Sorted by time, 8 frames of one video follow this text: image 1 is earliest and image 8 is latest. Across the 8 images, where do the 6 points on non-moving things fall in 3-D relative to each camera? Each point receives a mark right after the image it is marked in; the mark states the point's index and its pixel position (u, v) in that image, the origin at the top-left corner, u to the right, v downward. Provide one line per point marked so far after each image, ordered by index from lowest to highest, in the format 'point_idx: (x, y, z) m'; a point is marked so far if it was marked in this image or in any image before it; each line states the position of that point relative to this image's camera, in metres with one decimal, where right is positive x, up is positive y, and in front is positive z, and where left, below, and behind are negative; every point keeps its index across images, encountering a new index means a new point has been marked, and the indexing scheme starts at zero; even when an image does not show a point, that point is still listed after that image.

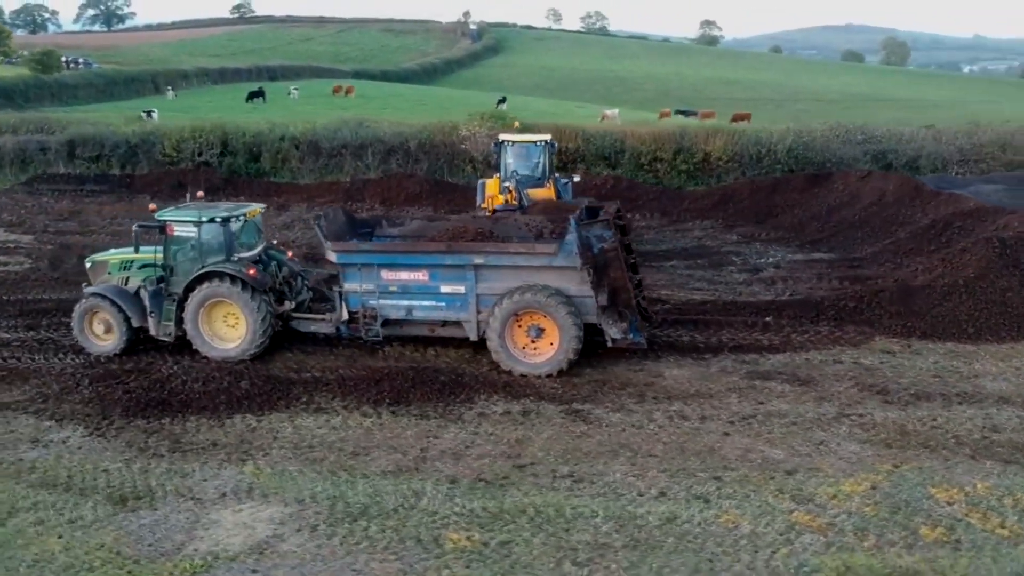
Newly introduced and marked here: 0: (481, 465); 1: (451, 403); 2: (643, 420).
0: (-0.2, -1.3, +7.2) m
1: (-0.5, -0.9, +8.3) m
2: (+1.1, -1.0, +7.8) m
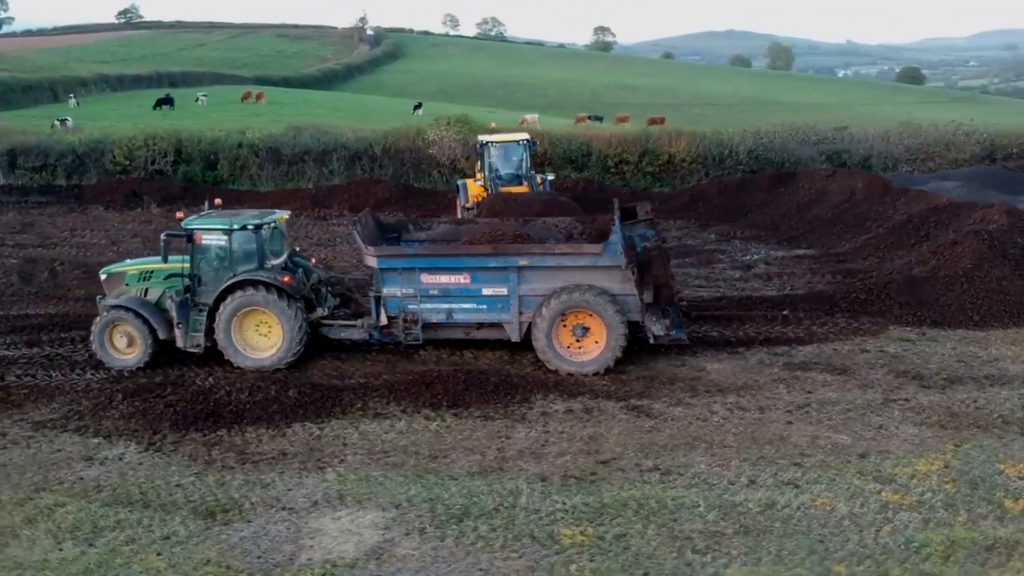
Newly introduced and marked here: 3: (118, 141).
0: (+0.4, -1.3, +7.3) m
1: (0.0, -1.0, +8.3) m
2: (+1.6, -1.0, +8.0) m
3: (-7.3, +2.7, +18.5) m
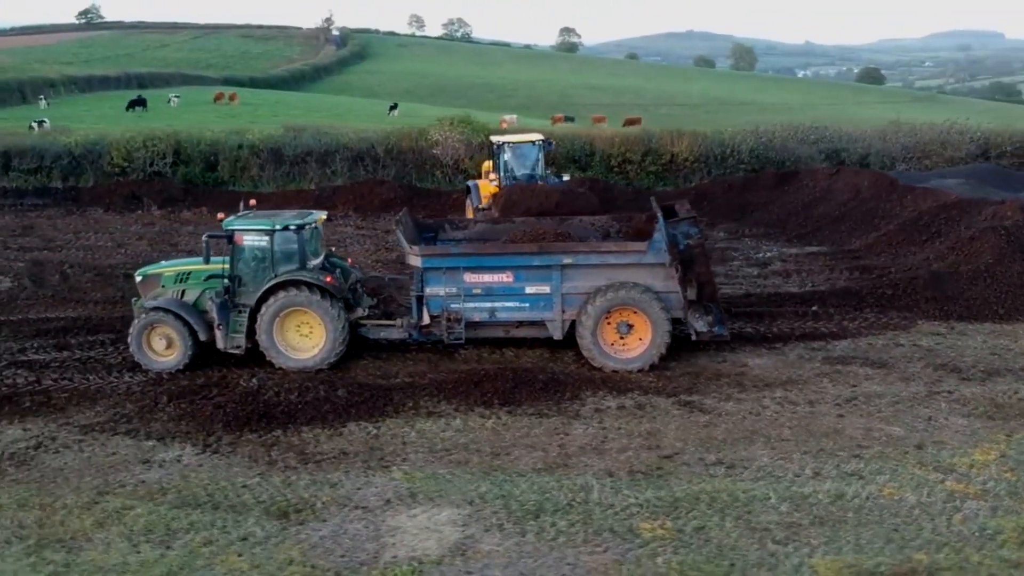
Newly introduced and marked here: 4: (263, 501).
0: (+0.9, -1.3, +7.3) m
1: (+0.4, -0.9, +8.4) m
2: (+2.0, -1.0, +8.2) m
3: (-7.3, +2.7, +18.2) m
4: (-1.7, -1.5, +6.9) m
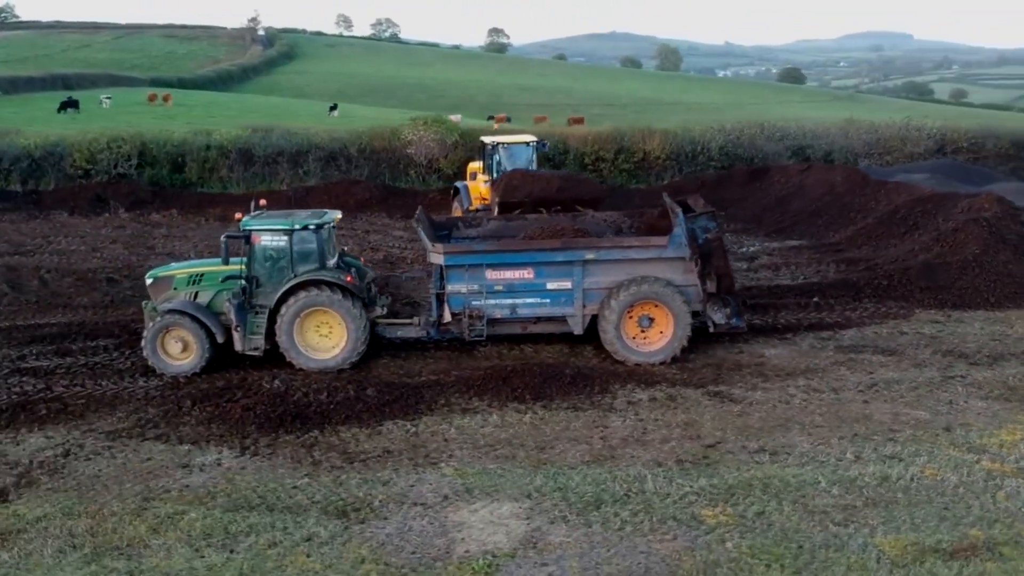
0: (+1.2, -1.2, +7.5) m
1: (+0.7, -0.9, +8.5) m
2: (+2.3, -0.9, +8.4) m
3: (-7.8, +2.6, +17.8) m
4: (-1.3, -1.5, +6.9) m
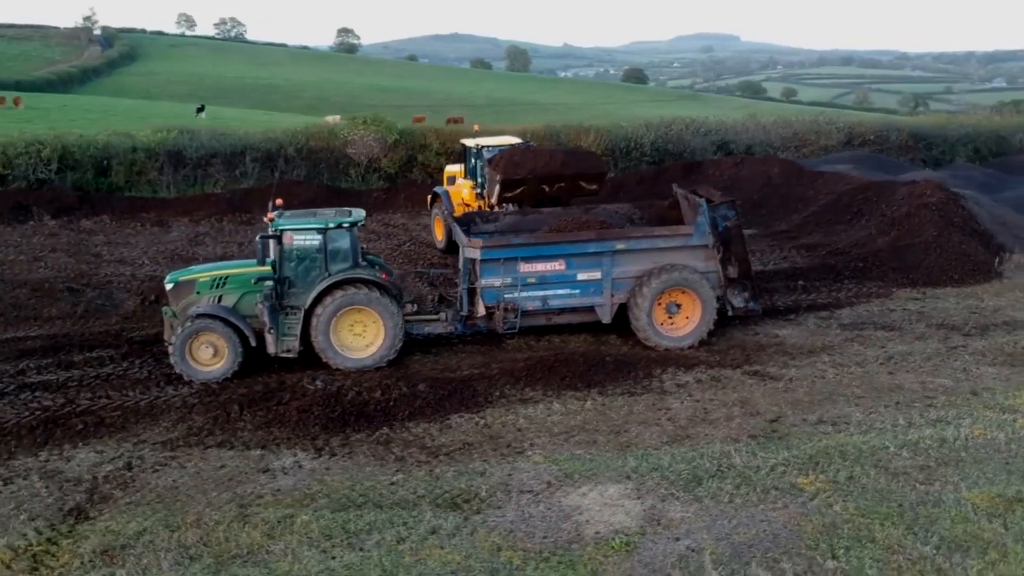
0: (+1.8, -1.1, +7.9) m
1: (+1.1, -0.8, +8.8) m
2: (+2.7, -0.7, +8.9) m
3: (-8.8, +2.3, +16.6) m
4: (-0.6, -1.4, +6.9) m
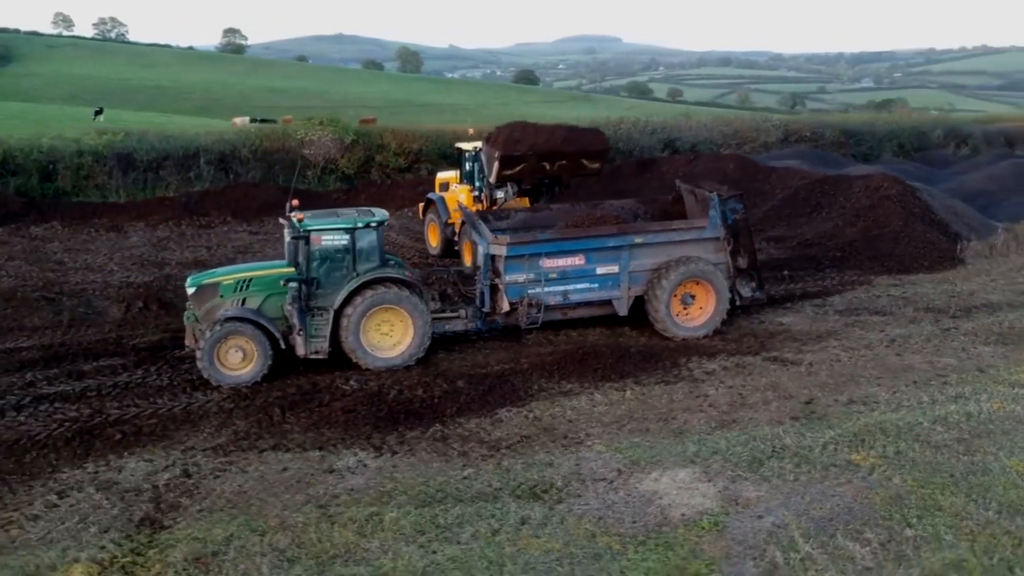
0: (+2.2, -1.0, +8.2) m
1: (+1.4, -0.7, +9.0) m
2: (+3.0, -0.6, +9.3) m
3: (-9.4, +2.1, +15.8) m
4: (-0.1, -1.4, +6.9) m
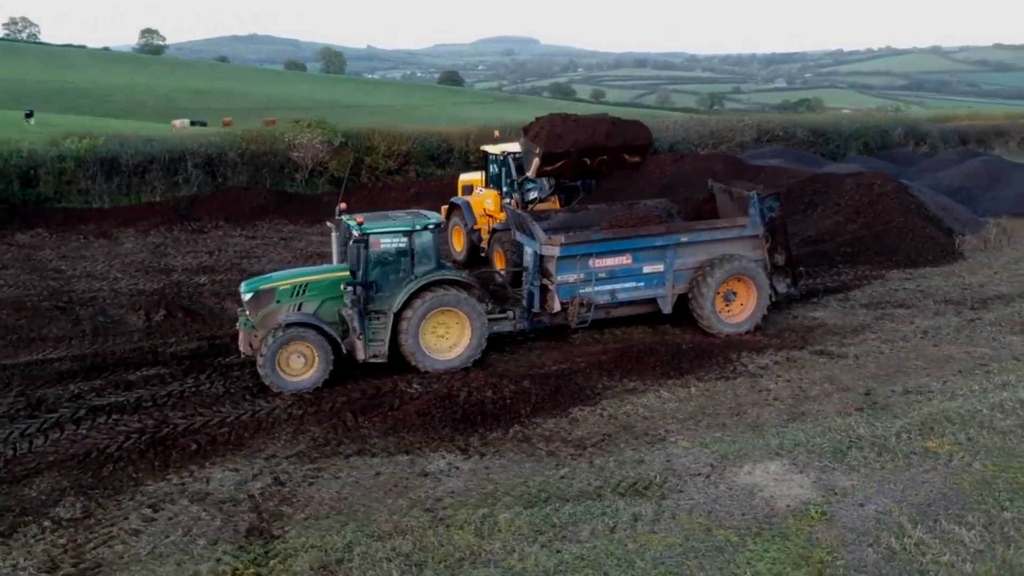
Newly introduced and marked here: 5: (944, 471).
0: (+2.8, -0.9, +8.4) m
1: (+1.9, -0.7, +9.2) m
2: (+3.5, -0.6, +9.6) m
3: (-9.4, +2.0, +15.1) m
4: (+0.6, -1.4, +7.0) m
5: (+3.1, -1.3, +7.2) m
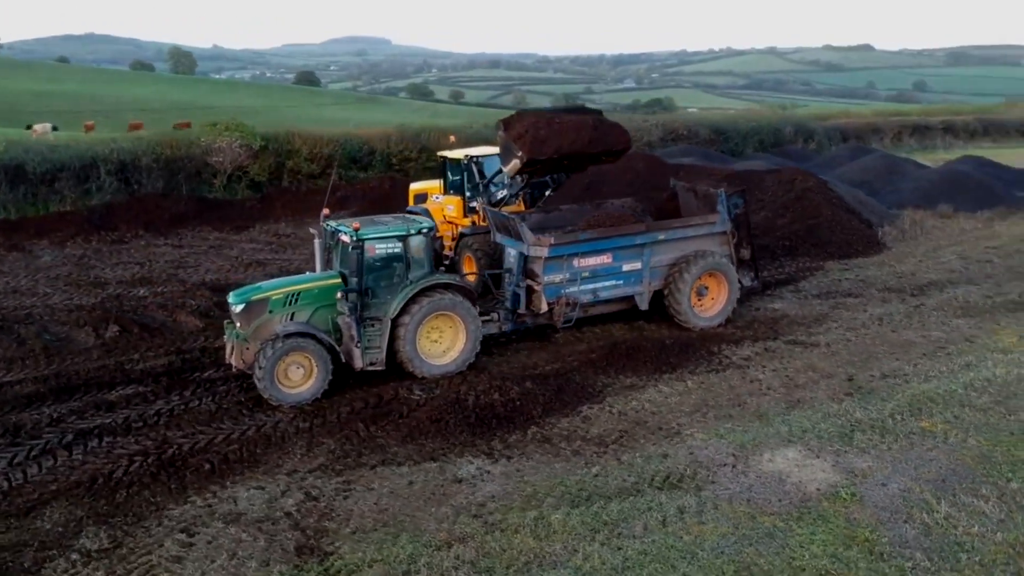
0: (+2.8, -0.9, +8.8) m
1: (+1.8, -0.7, +9.5) m
2: (+3.3, -0.5, +10.1) m
3: (-10.3, +1.6, +13.7) m
4: (+0.9, -1.4, +7.1) m
5: (+3.3, -1.2, +7.6) m
